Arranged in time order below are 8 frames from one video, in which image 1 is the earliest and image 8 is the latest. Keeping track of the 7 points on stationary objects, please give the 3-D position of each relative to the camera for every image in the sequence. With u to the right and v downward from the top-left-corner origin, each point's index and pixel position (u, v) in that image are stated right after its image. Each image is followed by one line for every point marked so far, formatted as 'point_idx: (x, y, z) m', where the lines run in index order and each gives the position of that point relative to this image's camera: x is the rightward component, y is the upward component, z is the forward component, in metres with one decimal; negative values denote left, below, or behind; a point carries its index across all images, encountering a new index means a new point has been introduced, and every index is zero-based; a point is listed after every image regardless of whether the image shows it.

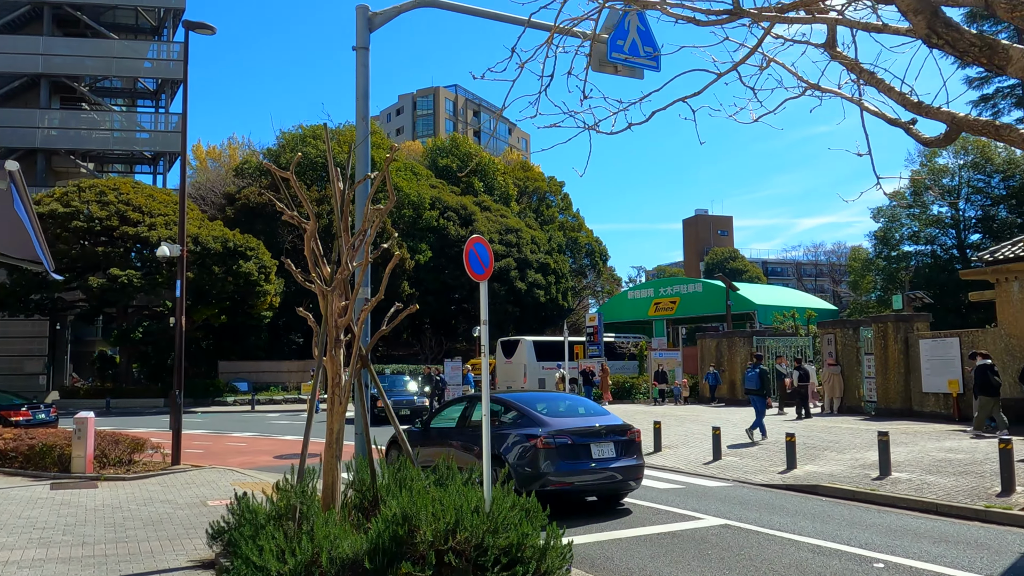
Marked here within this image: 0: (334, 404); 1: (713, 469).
0: (-1.4, -0.9, +6.5) m
1: (+3.2, -2.8, +12.9) m
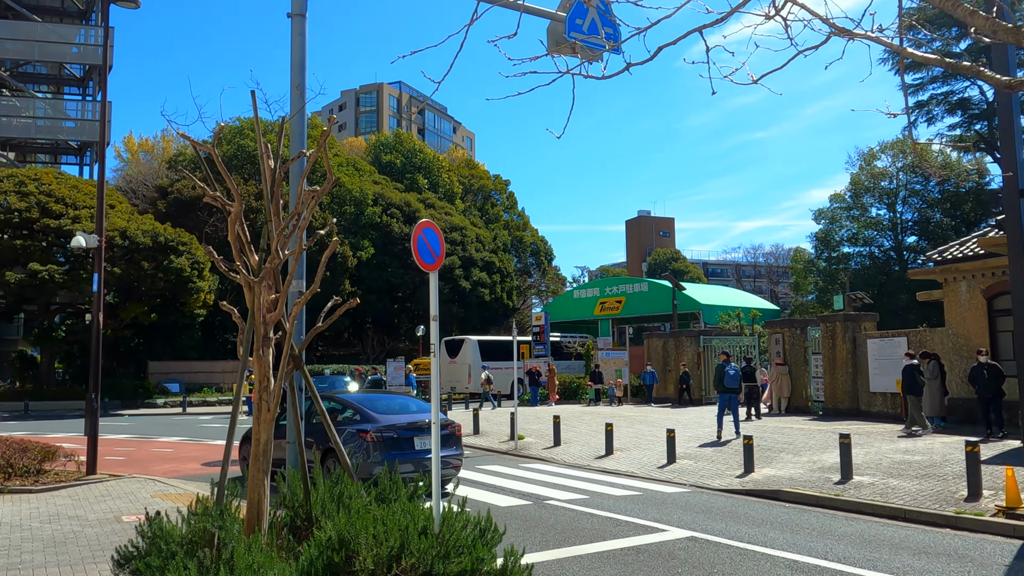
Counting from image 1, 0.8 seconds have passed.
0: (-1.8, -0.9, +5.7) m
1: (+2.4, -2.8, +12.4) m
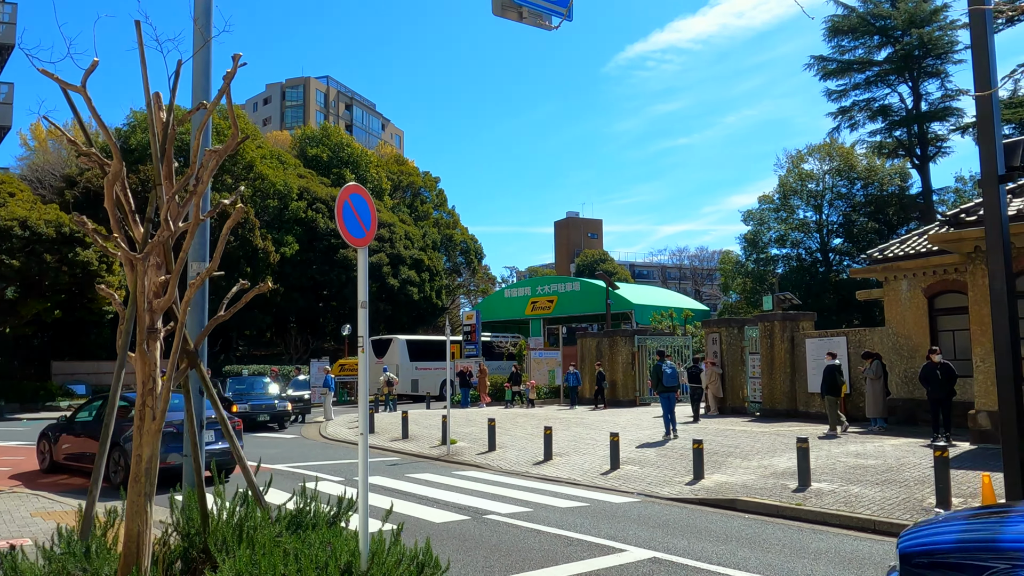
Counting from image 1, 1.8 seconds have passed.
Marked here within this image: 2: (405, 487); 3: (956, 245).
0: (-2.1, -0.7, +4.6) m
1: (+1.4, -2.7, +11.6) m
2: (-1.5, -2.7, +11.2) m
3: (+7.1, +0.7, +13.1) m
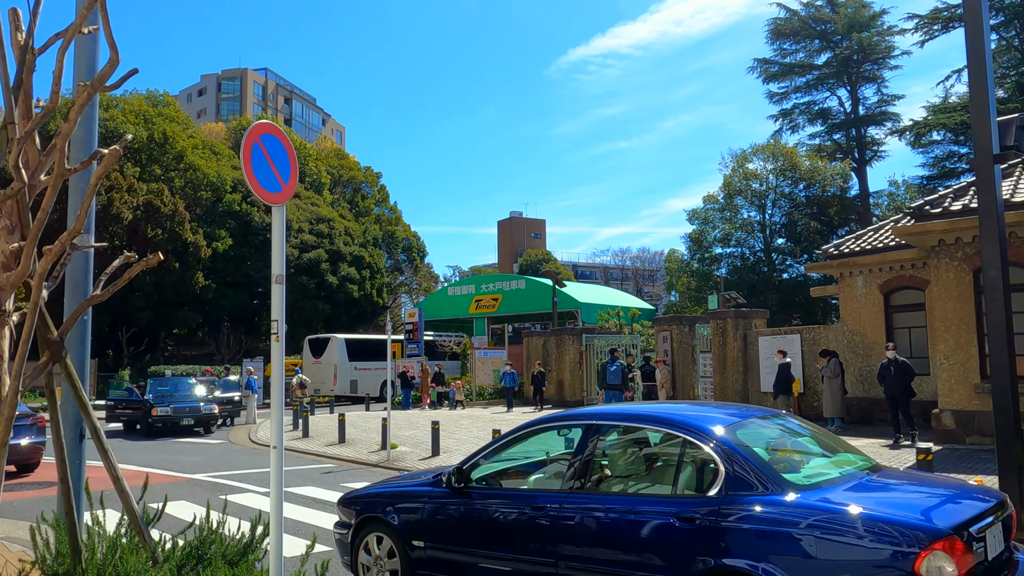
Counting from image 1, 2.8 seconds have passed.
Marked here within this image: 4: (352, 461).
0: (-2.3, -0.6, +3.5) m
1: (+0.7, -2.6, +10.7) m
2: (-2.1, -2.6, +10.1) m
3: (+6.3, +0.8, +12.7) m
4: (-2.7, -3.0, +14.2) m
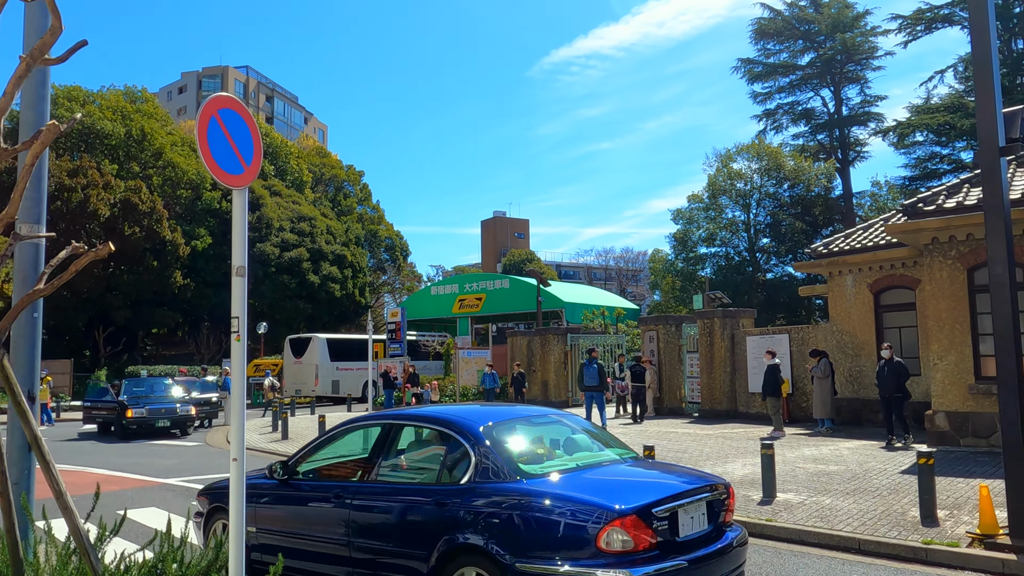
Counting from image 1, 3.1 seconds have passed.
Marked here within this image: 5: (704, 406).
0: (-2.3, -0.6, +3.1) m
1: (+0.5, -2.6, +10.4) m
2: (-2.3, -2.5, +9.7) m
3: (+6.0, +0.8, +12.4) m
4: (-3.0, -2.9, +13.8) m
5: (+4.5, -2.8, +19.4) m
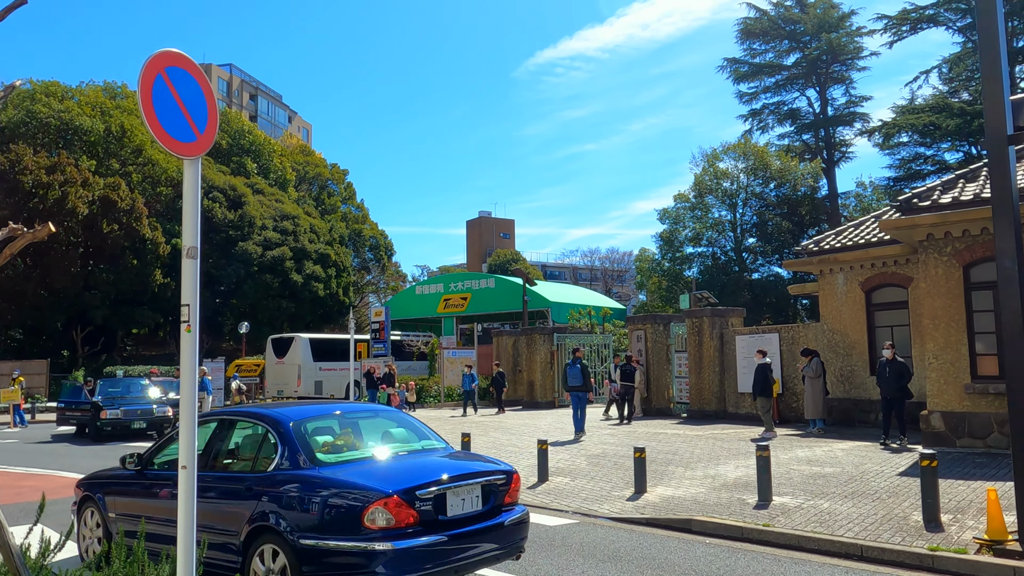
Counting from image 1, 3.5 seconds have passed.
0: (-2.3, -0.5, +2.7) m
1: (+0.4, -2.5, +10.0) m
2: (-2.4, -2.5, +9.3) m
3: (+5.8, +0.8, +12.2) m
4: (-3.2, -2.9, +13.3) m
5: (+4.2, -2.7, +19.1) m
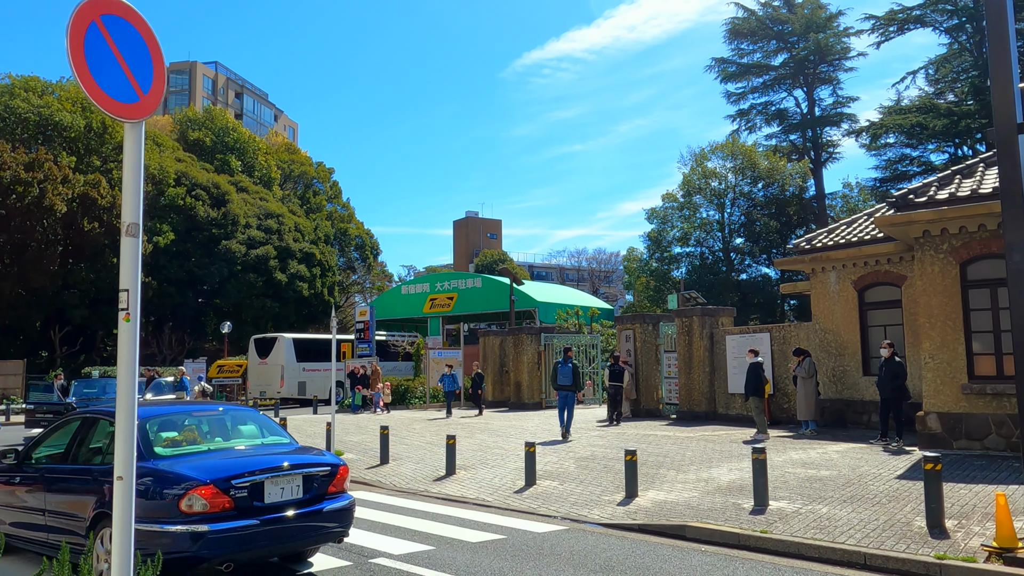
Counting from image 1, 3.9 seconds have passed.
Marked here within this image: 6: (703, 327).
0: (-2.4, -0.5, +2.3) m
1: (+0.2, -2.5, +9.7) m
2: (-2.6, -2.5, +8.9) m
3: (+5.7, +0.9, +11.9) m
4: (-3.4, -2.9, +12.9) m
5: (+3.9, -2.7, +18.8) m
6: (+4.3, -0.9, +18.6) m
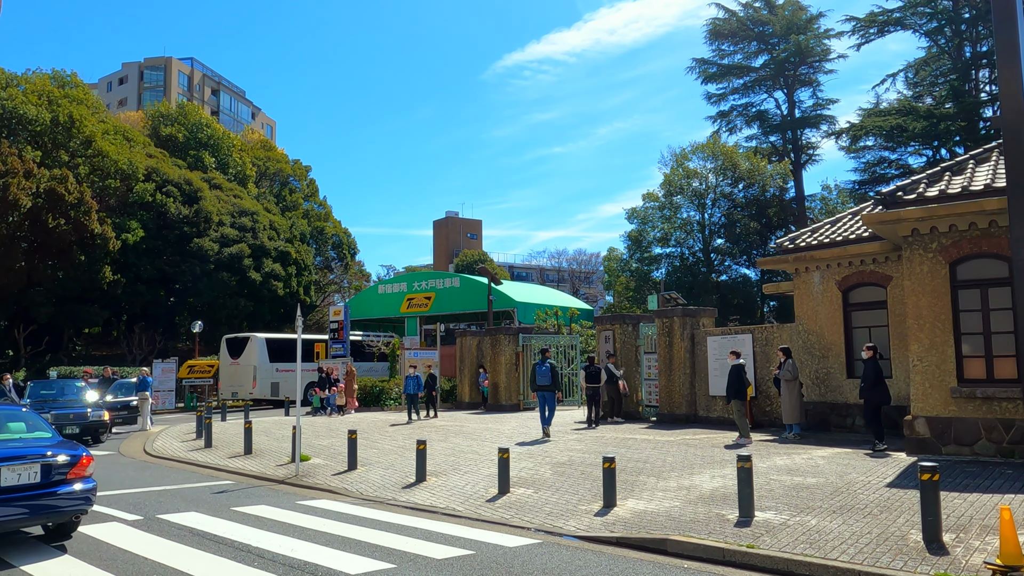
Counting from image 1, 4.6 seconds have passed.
0: (-2.5, -0.4, +1.7) m
1: (-0.1, -2.5, +9.1) m
2: (-2.9, -2.4, +8.3) m
3: (+5.3, +0.9, +11.5) m
4: (-3.8, -2.8, +12.3) m
5: (+3.4, -2.7, +18.4) m
6: (+3.8, -0.9, +18.2) m
